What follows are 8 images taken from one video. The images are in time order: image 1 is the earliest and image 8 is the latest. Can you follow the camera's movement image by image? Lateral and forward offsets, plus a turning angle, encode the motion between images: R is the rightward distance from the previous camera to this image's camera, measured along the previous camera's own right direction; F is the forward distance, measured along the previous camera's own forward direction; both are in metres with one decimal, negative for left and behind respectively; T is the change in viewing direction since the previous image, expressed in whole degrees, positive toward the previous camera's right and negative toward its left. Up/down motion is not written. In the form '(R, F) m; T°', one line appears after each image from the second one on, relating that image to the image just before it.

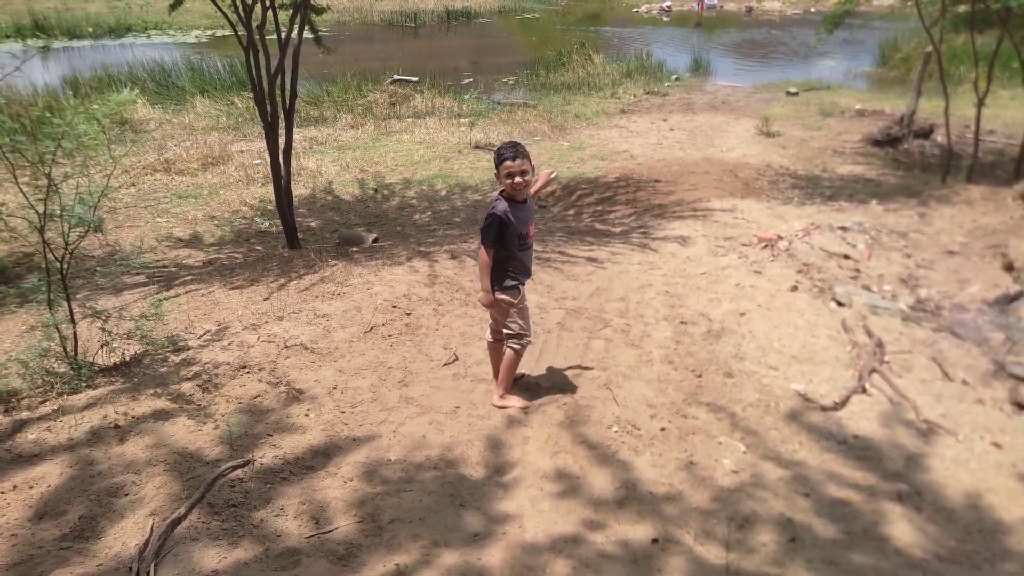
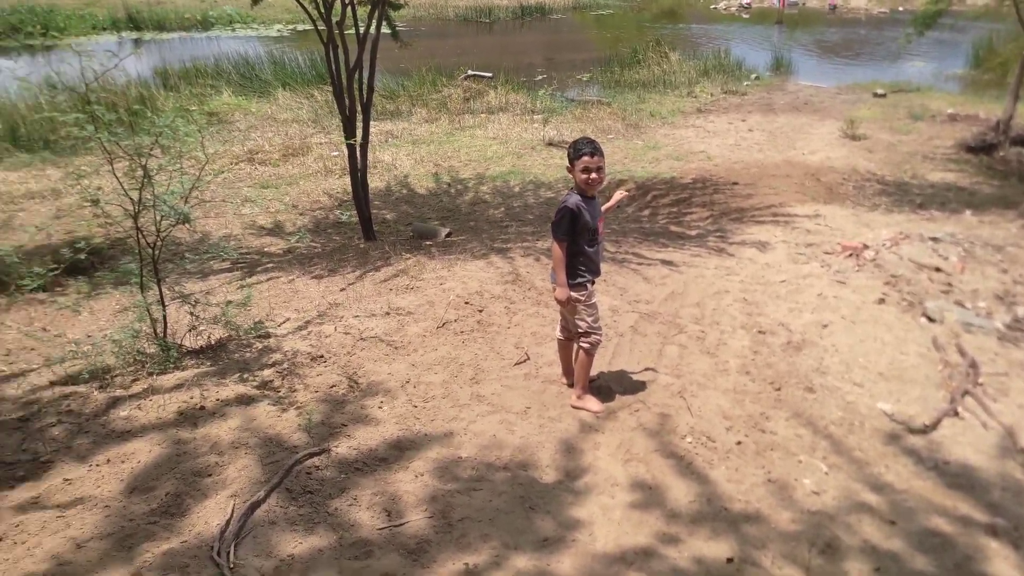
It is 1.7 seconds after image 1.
(0.0, 0.0) m; -5°
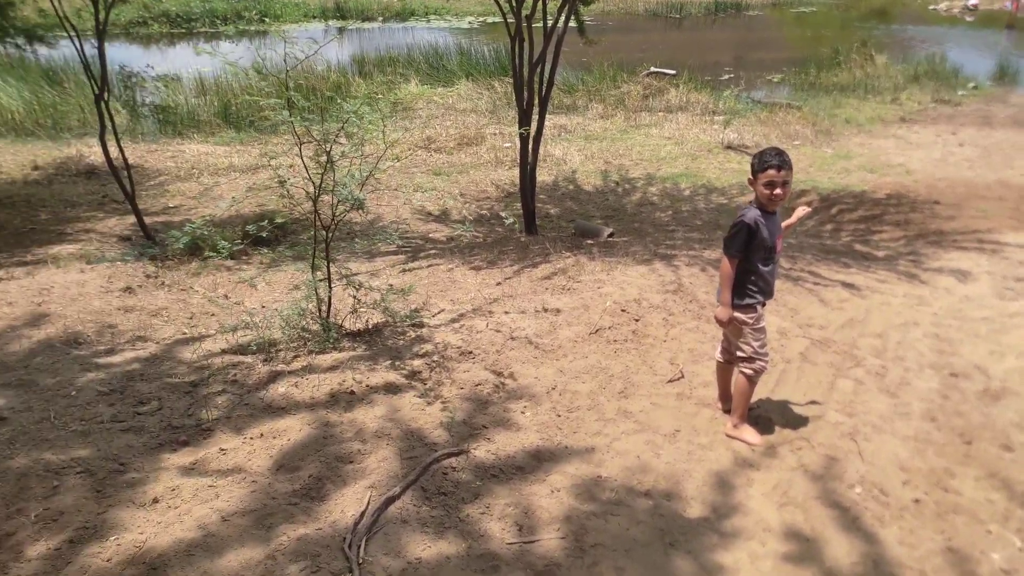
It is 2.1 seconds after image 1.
(0.0, +0.1) m; -12°
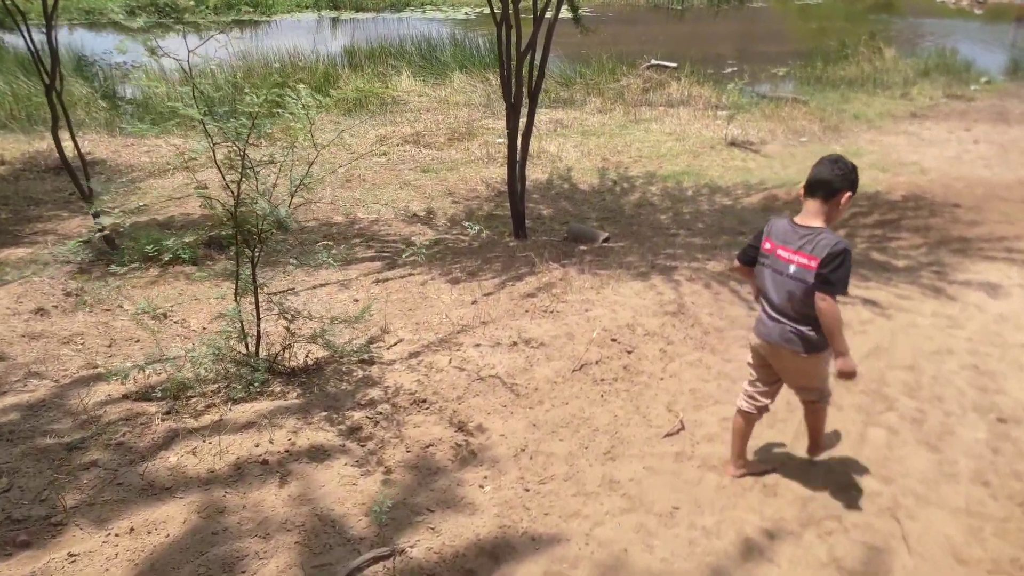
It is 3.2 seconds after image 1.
(+0.1, +0.6) m; 0°
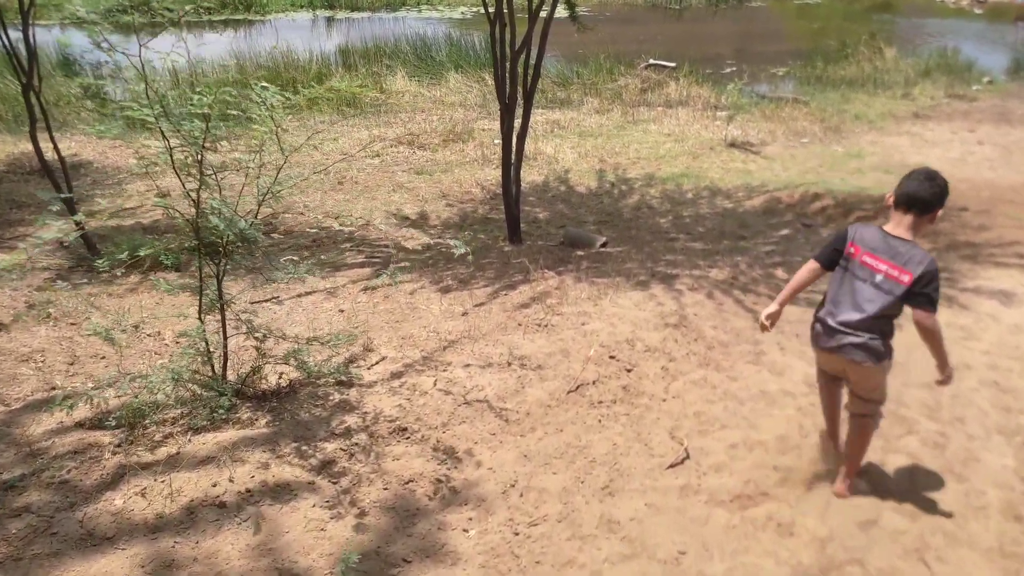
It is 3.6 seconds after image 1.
(0.0, +0.2) m; 0°
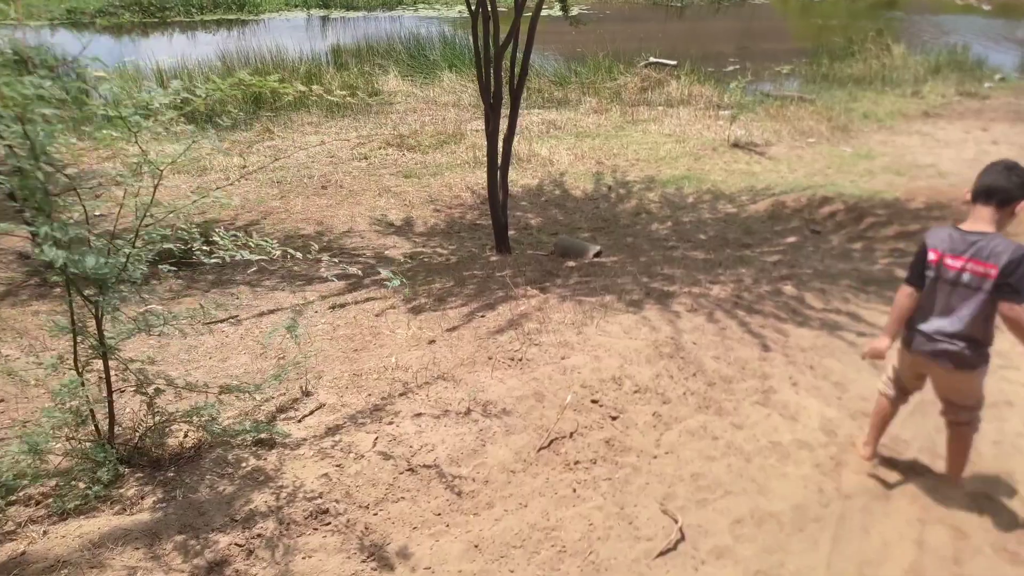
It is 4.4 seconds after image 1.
(+0.1, +0.5) m; 0°
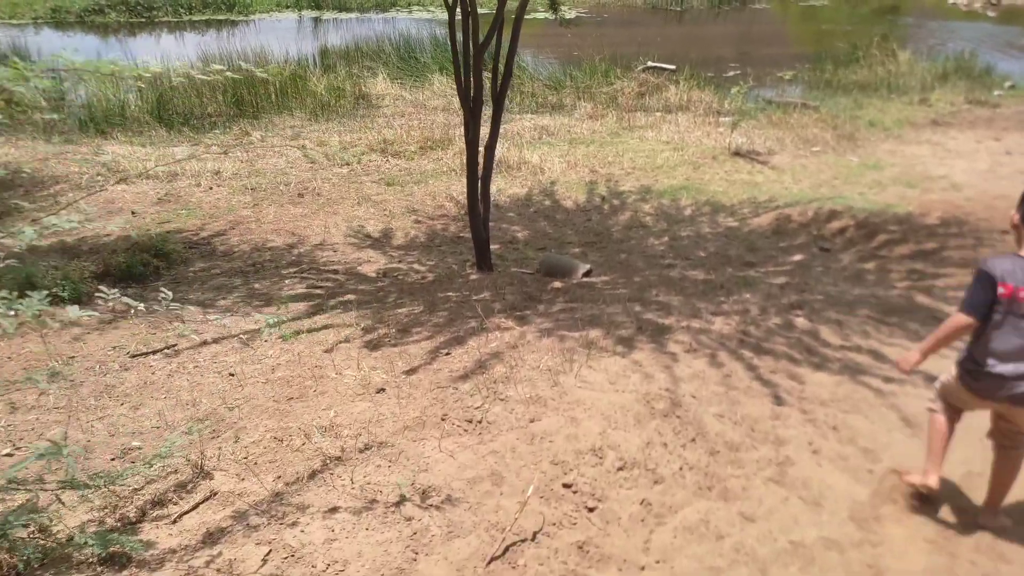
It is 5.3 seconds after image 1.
(+0.1, +0.6) m; 0°
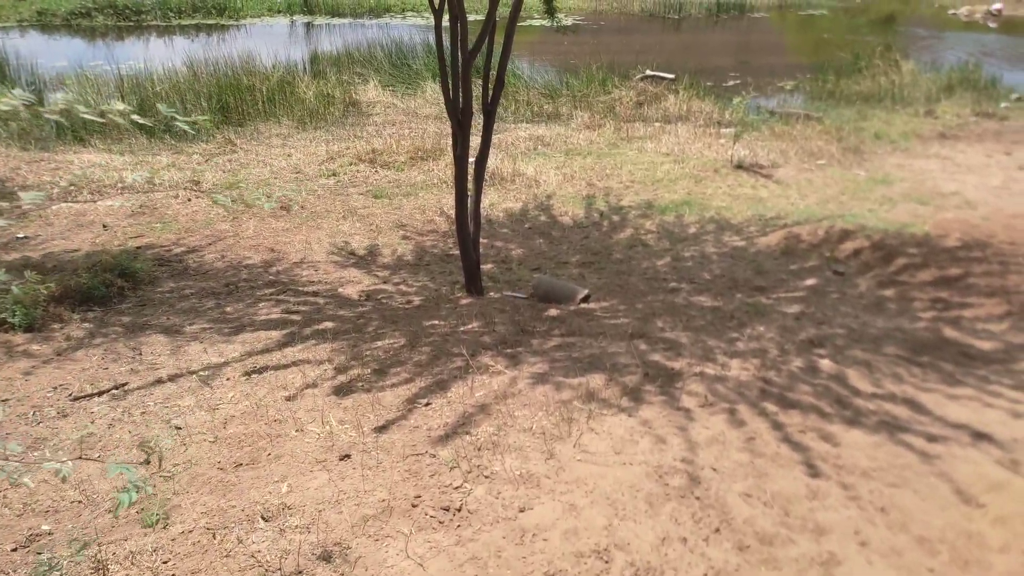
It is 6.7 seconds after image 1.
(0.0, +0.5) m; 0°
